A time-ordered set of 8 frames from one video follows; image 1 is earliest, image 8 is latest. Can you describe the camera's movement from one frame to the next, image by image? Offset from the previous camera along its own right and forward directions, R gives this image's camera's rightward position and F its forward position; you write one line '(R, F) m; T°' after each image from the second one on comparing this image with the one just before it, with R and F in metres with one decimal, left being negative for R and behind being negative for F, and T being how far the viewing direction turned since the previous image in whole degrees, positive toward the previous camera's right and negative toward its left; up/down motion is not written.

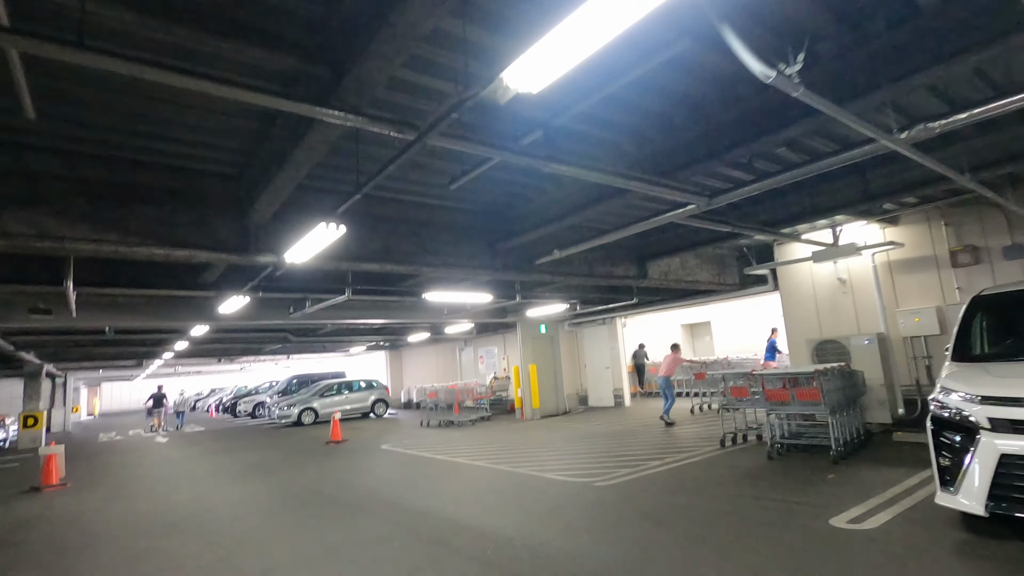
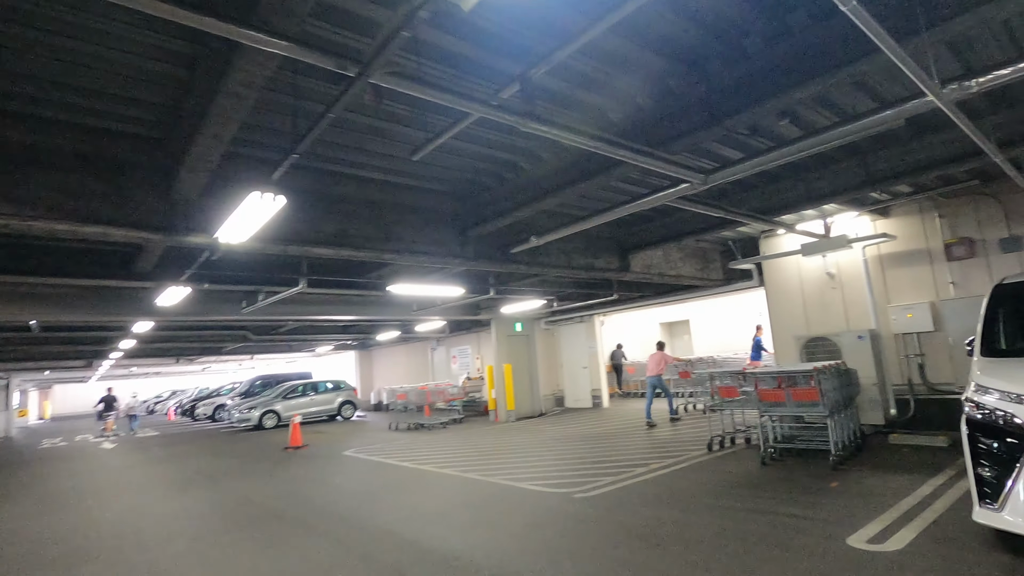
(0.0, +0.5) m; +3°
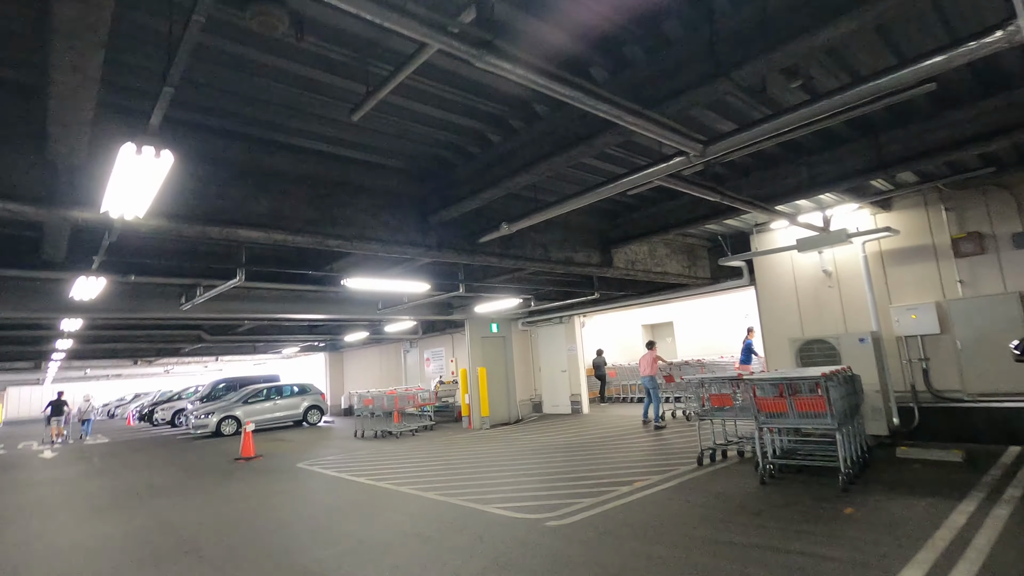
(+0.1, +0.7) m; +2°
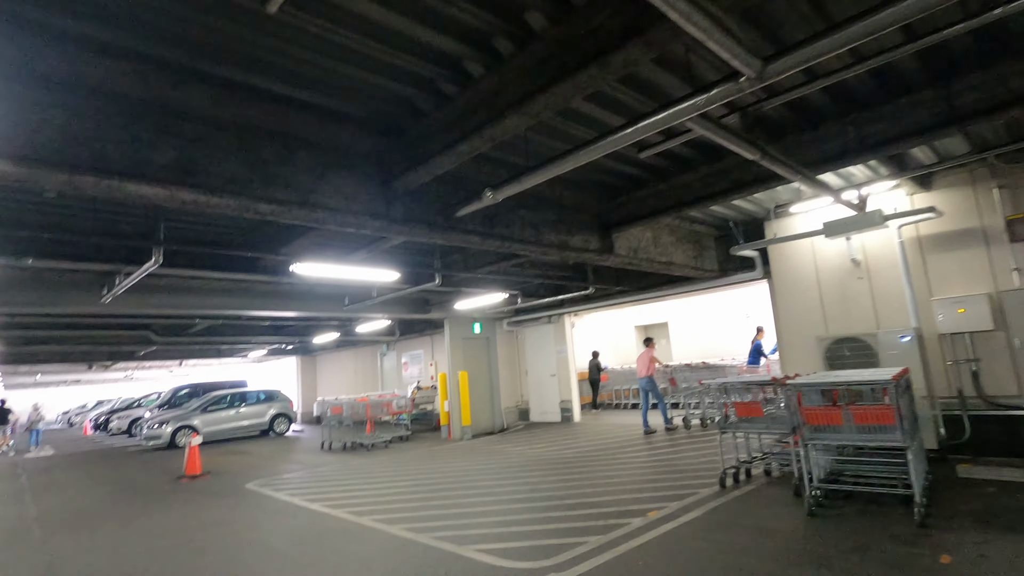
(0.0, +1.0) m; +2°
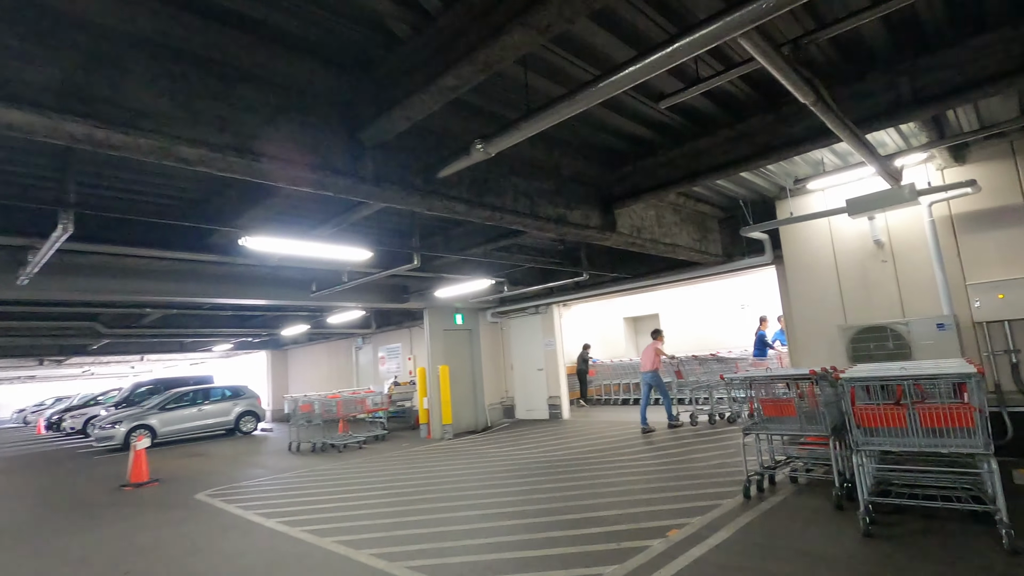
(-0.1, +0.7) m; +2°
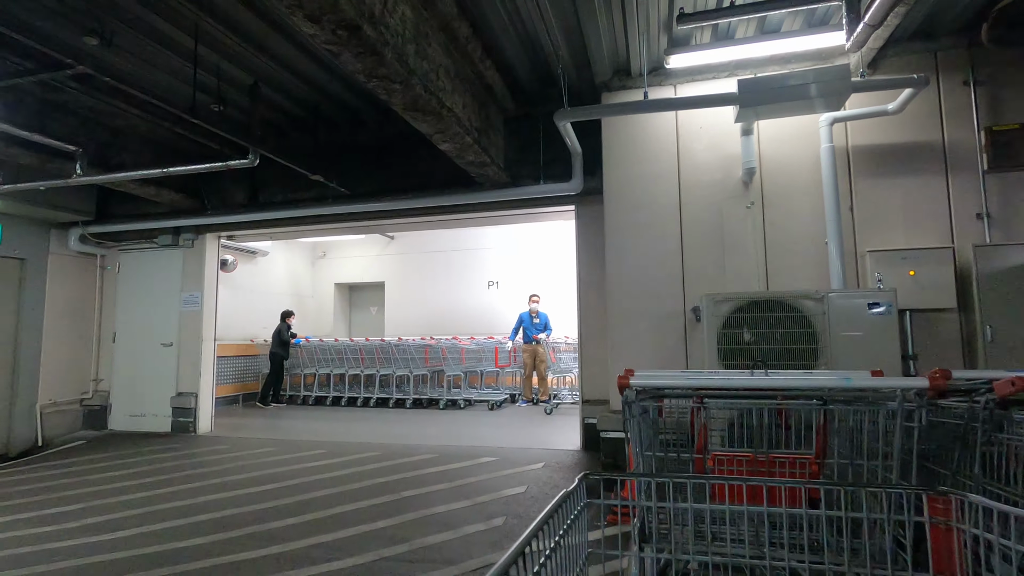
(+0.3, +0.3) m; -4°
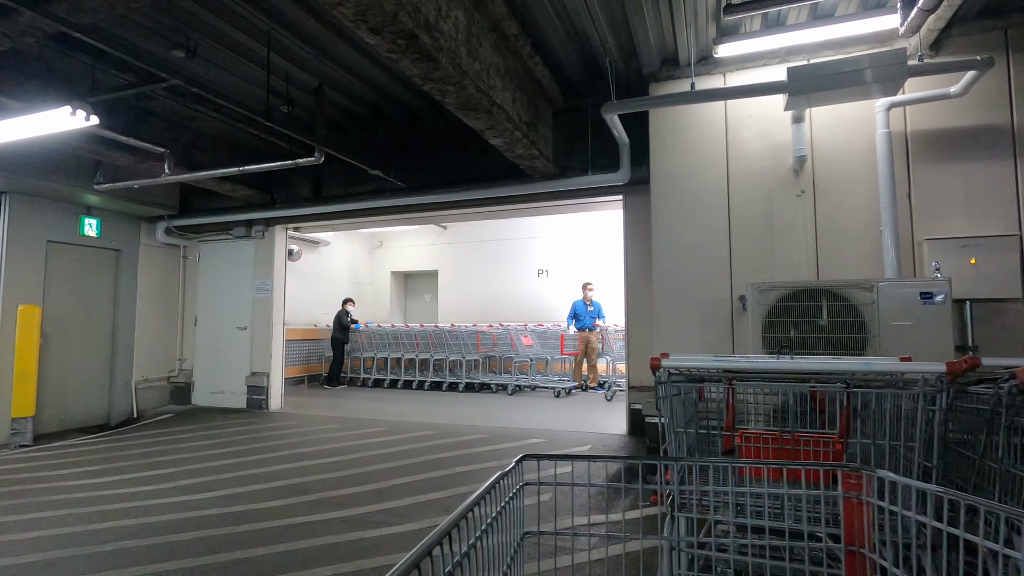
(0.0, -0.2) m; -5°
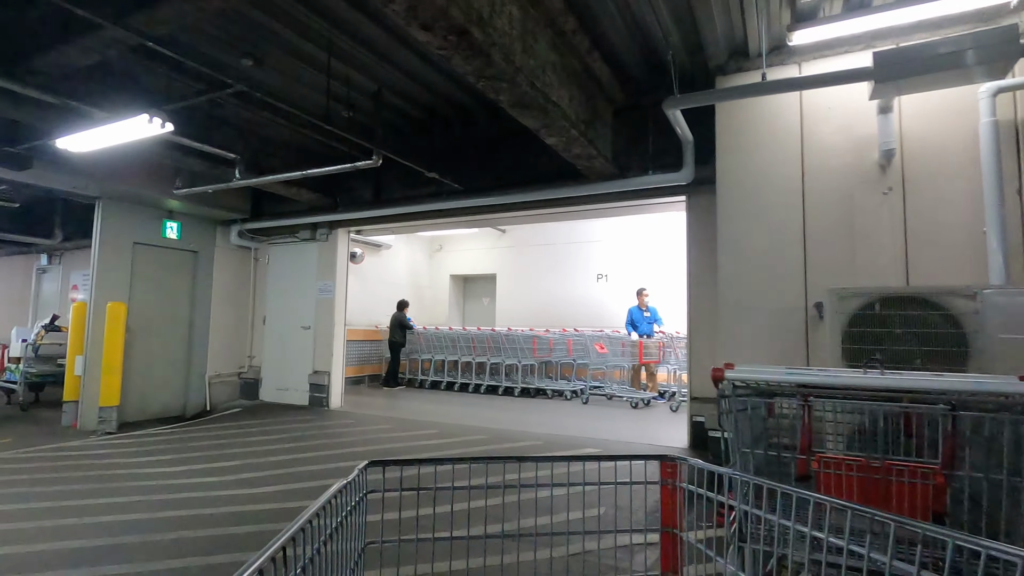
(0.0, +0.1) m; -6°
